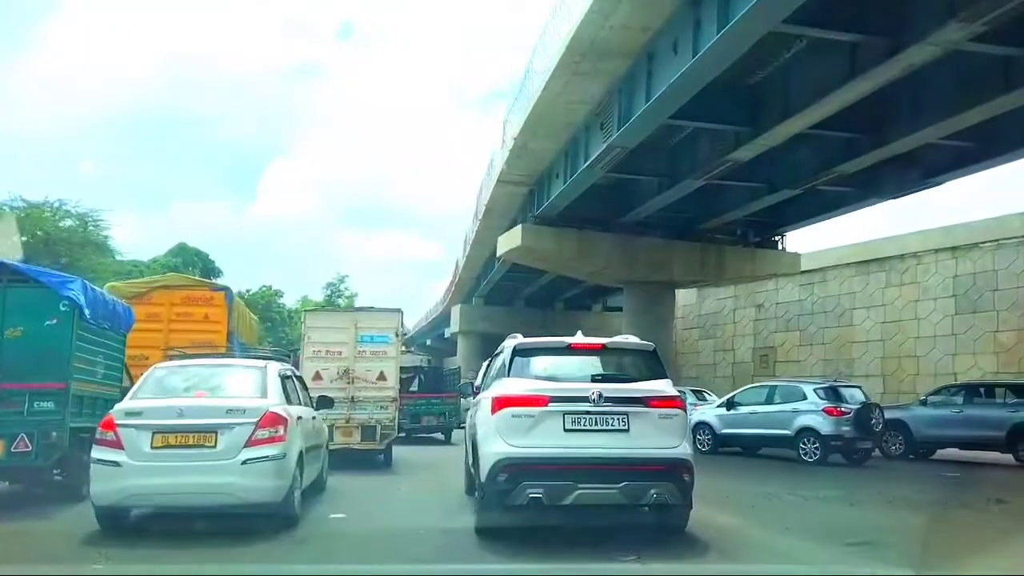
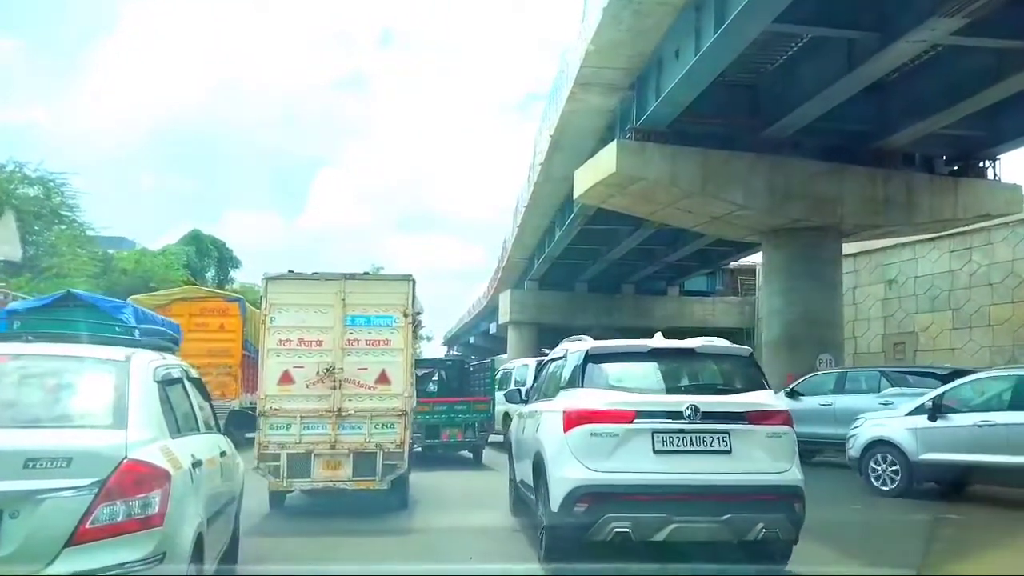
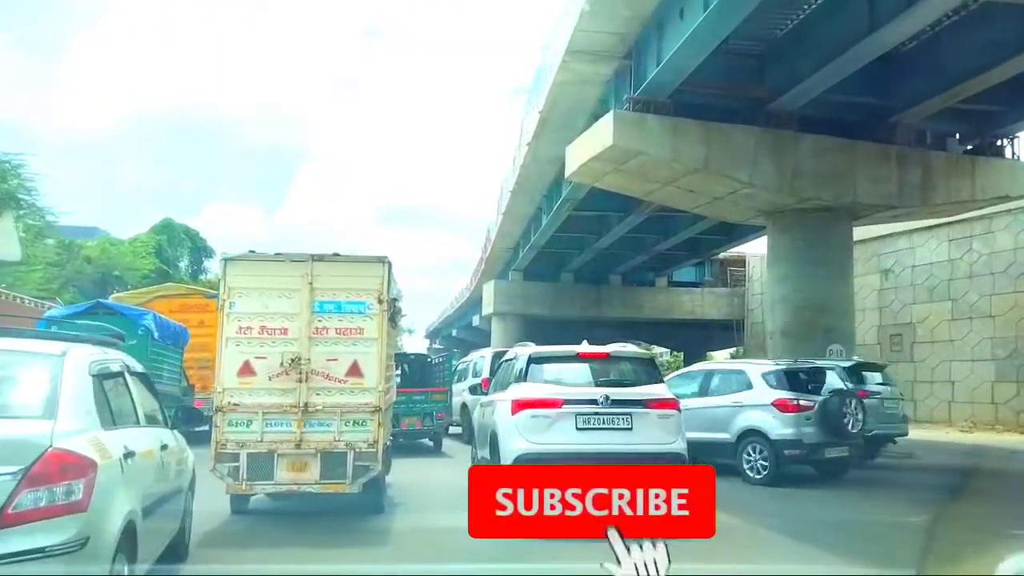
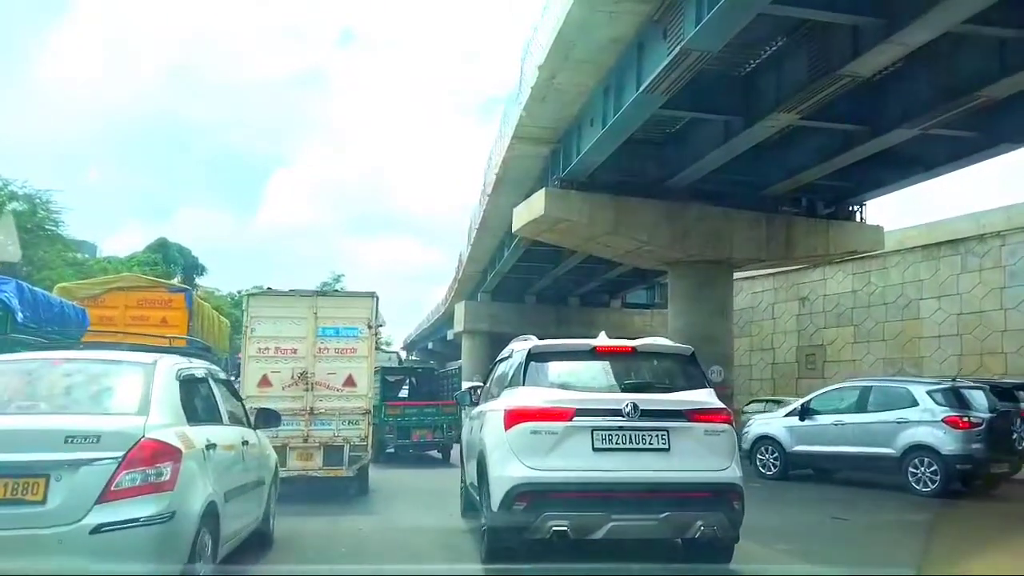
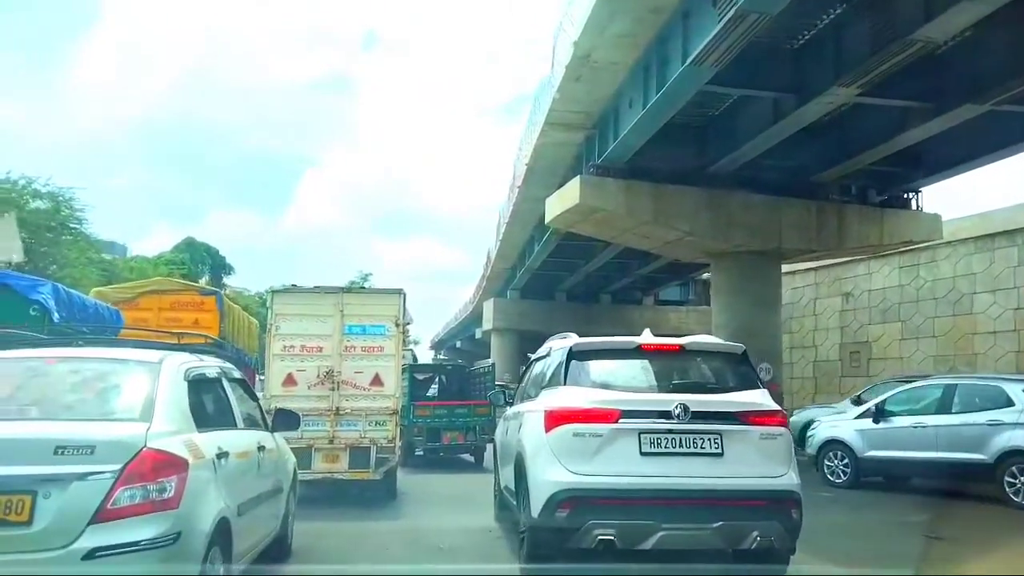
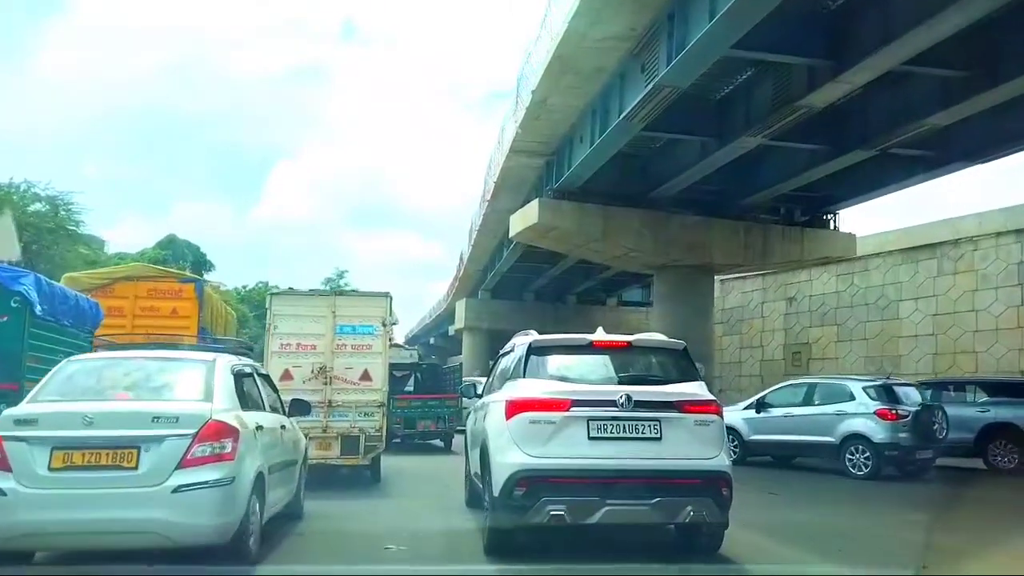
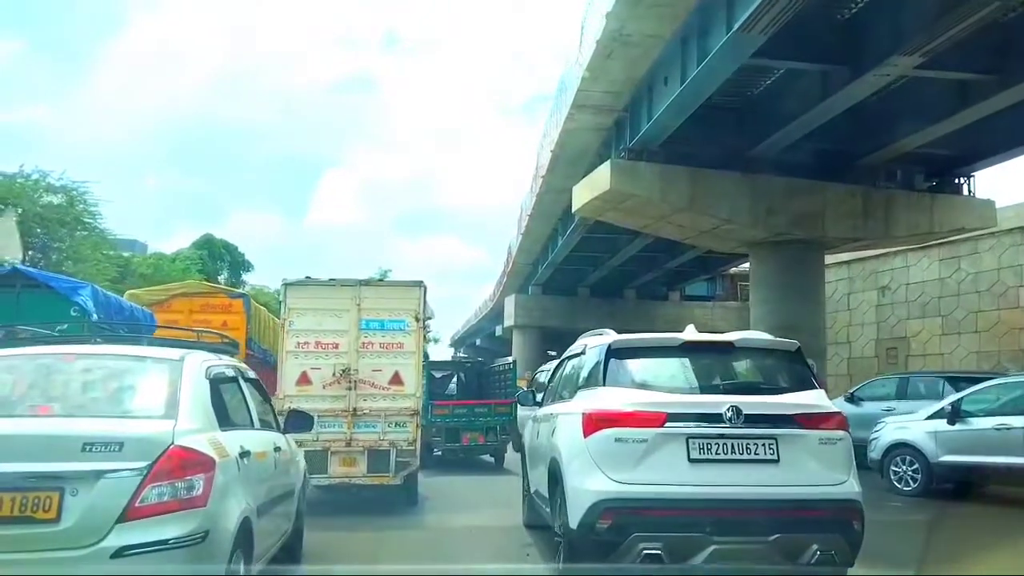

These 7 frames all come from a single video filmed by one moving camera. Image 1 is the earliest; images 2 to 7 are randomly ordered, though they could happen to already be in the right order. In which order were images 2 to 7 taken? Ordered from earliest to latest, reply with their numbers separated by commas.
6, 4, 5, 7, 2, 3
